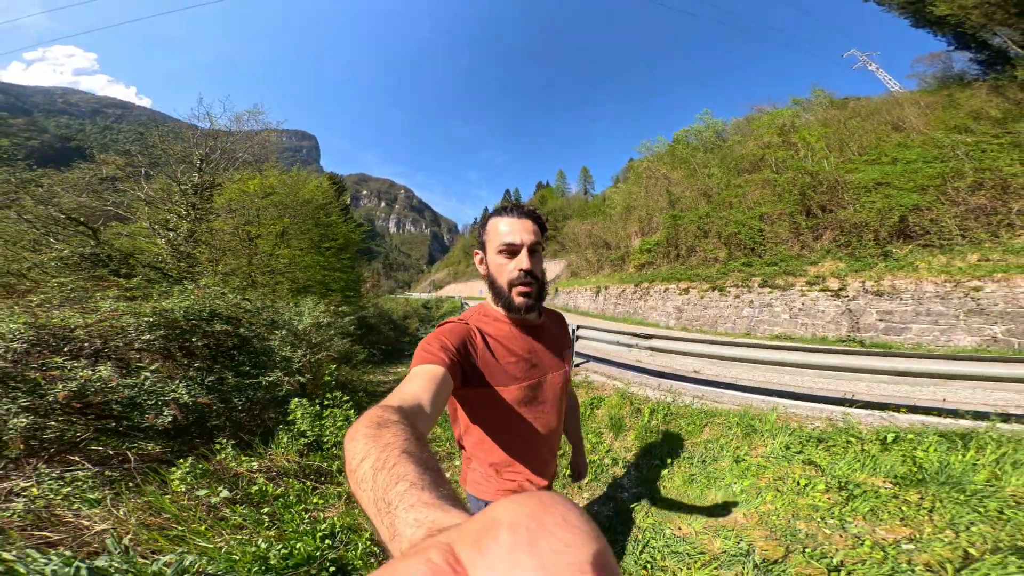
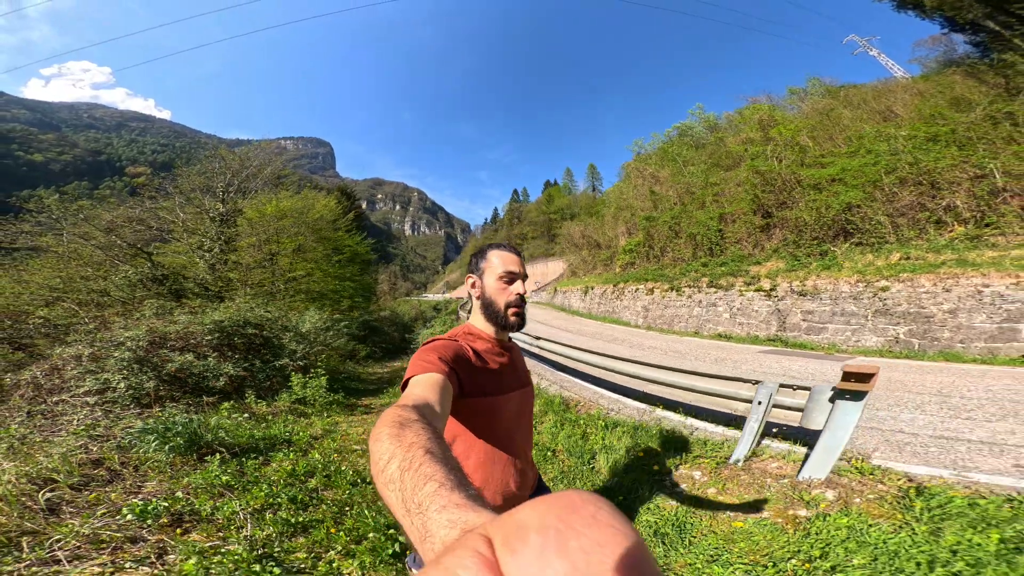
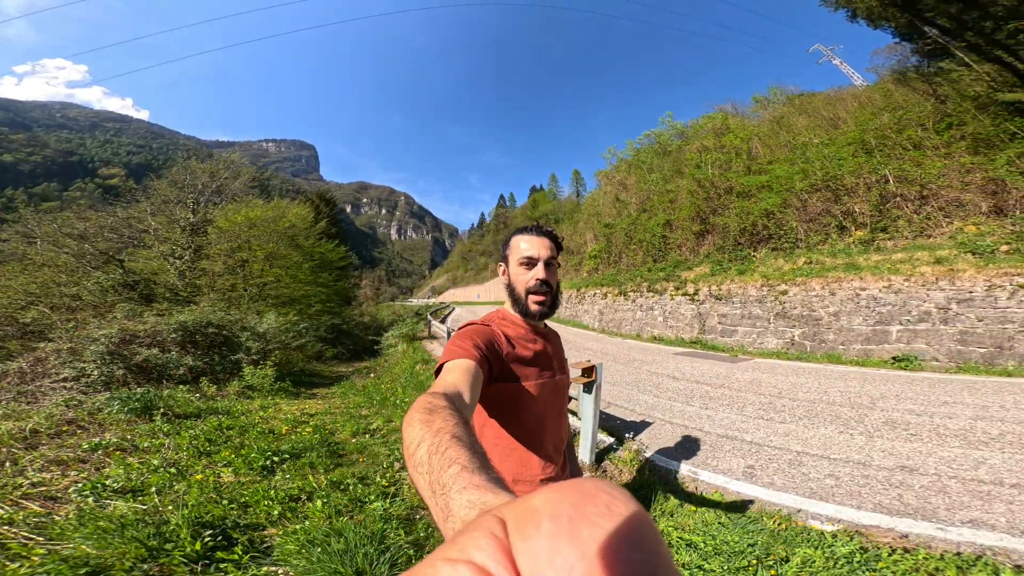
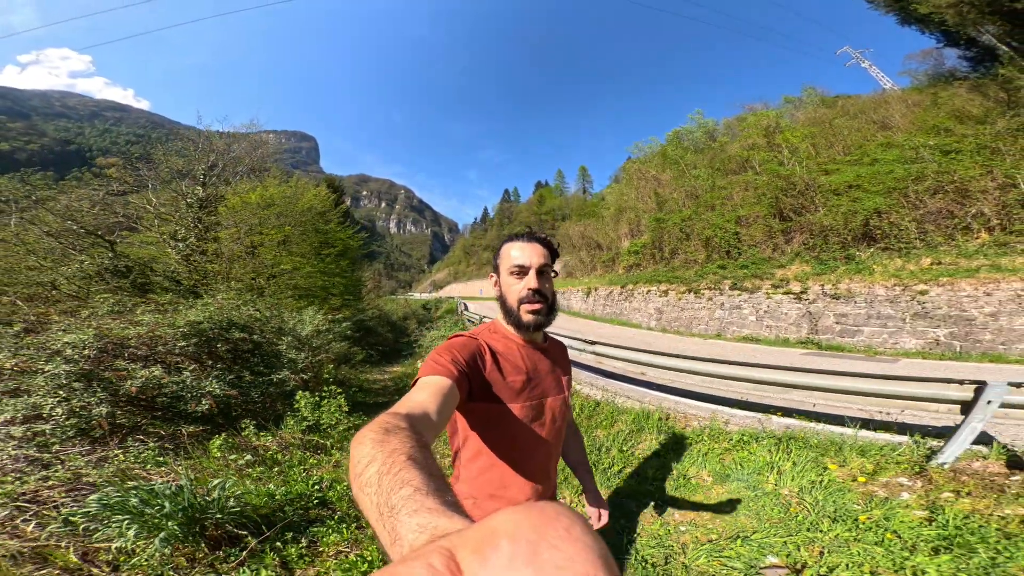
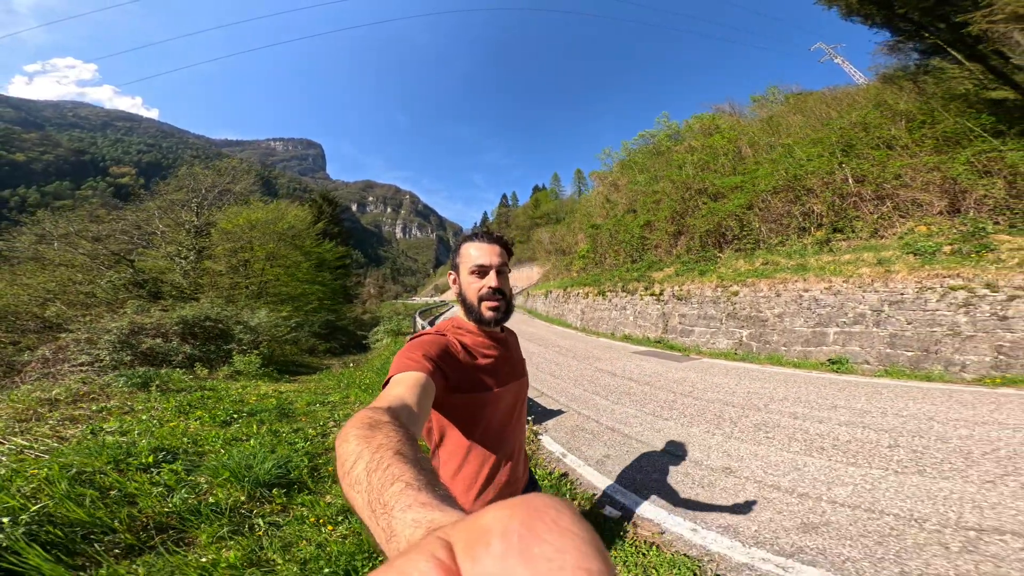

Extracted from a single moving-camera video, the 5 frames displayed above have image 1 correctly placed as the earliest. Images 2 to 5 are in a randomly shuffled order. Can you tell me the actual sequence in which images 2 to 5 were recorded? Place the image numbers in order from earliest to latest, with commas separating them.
4, 2, 3, 5
